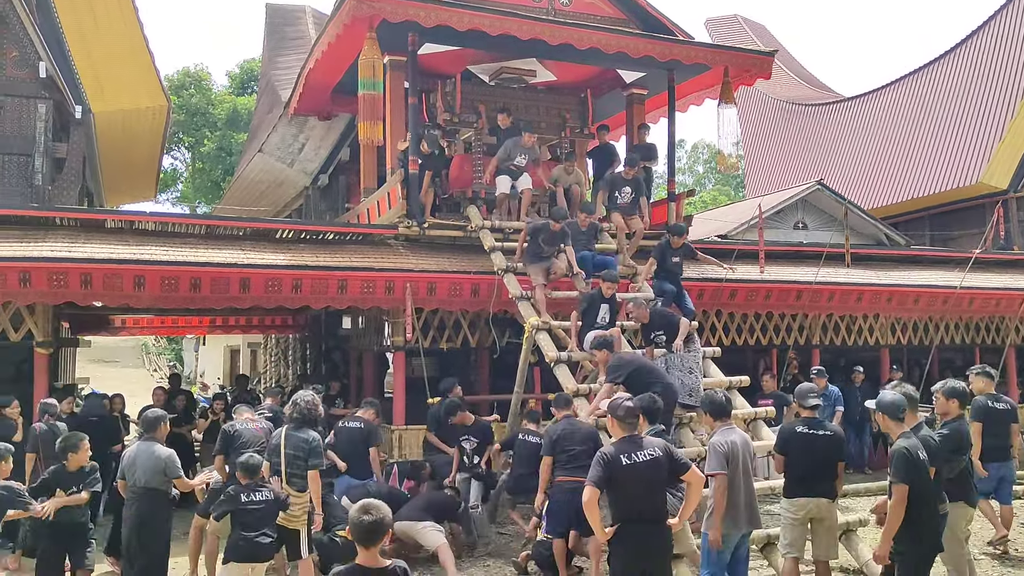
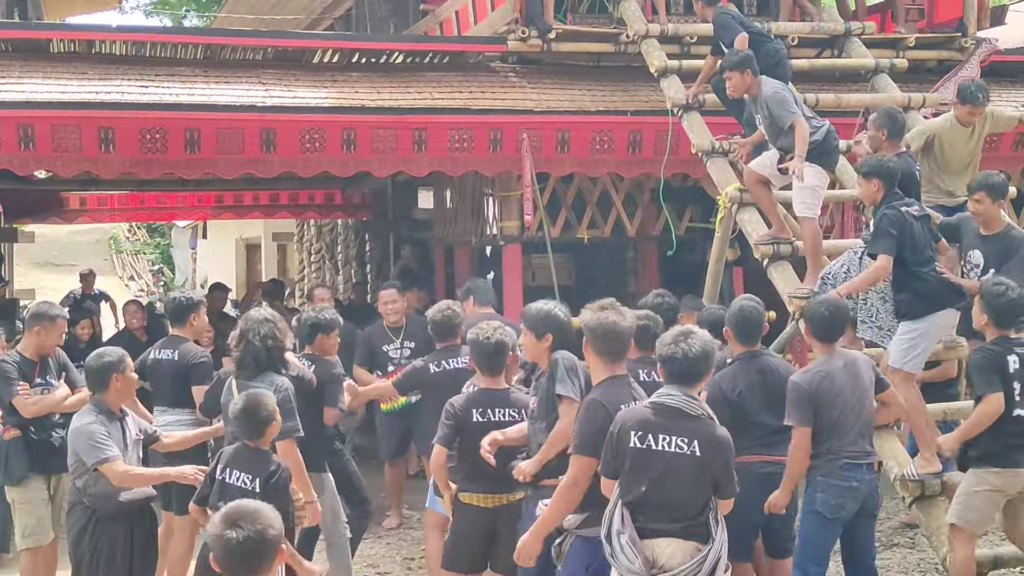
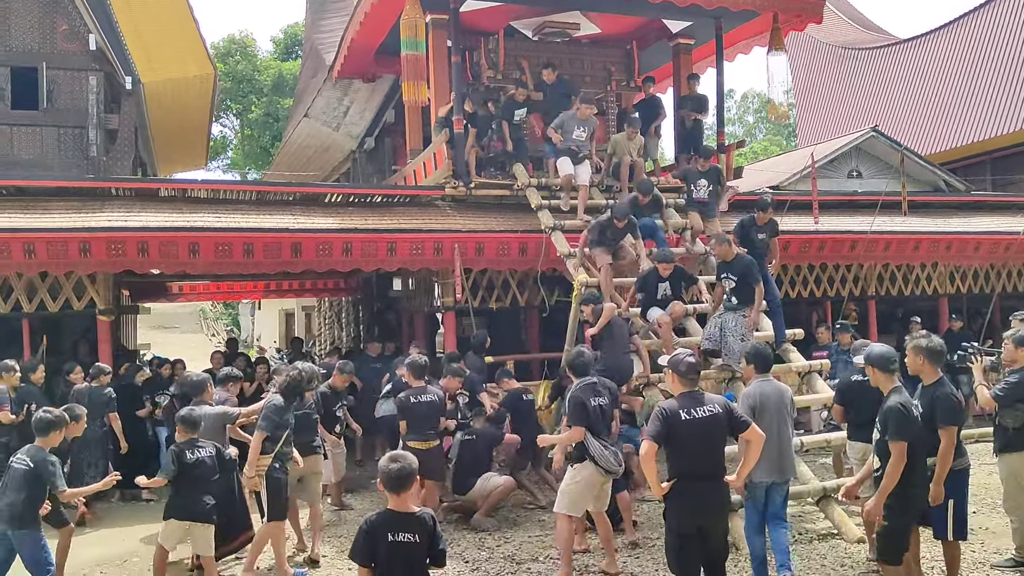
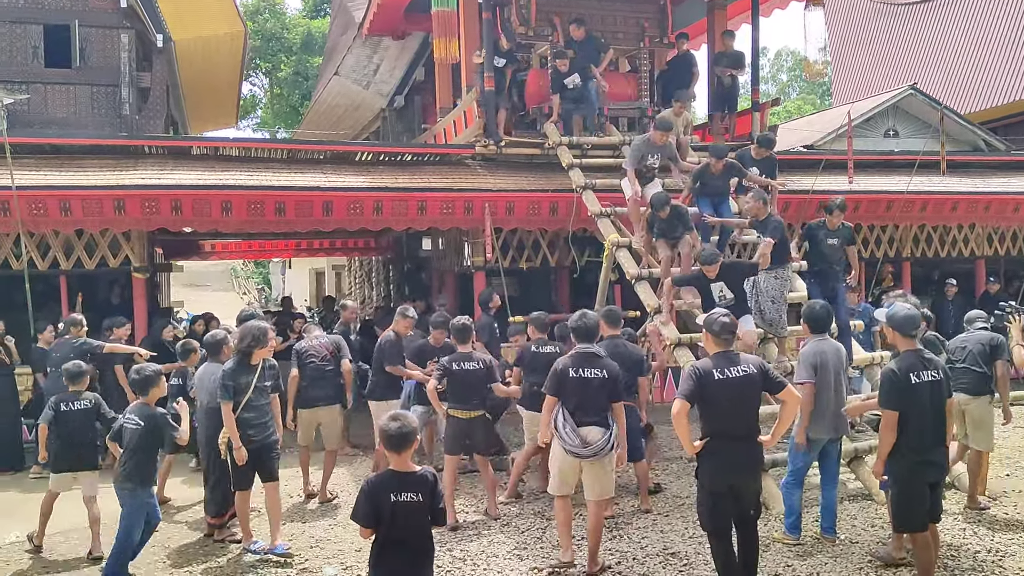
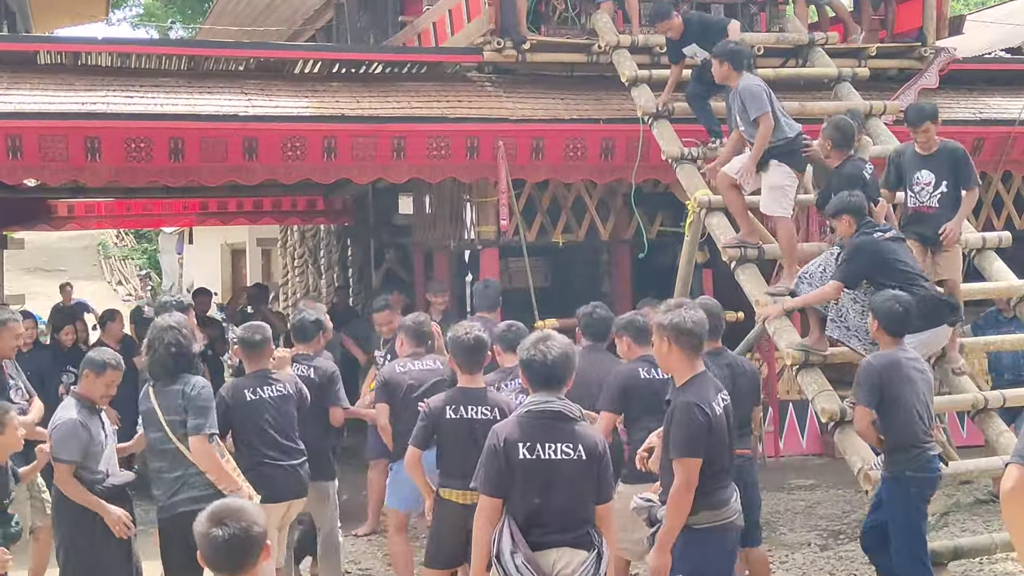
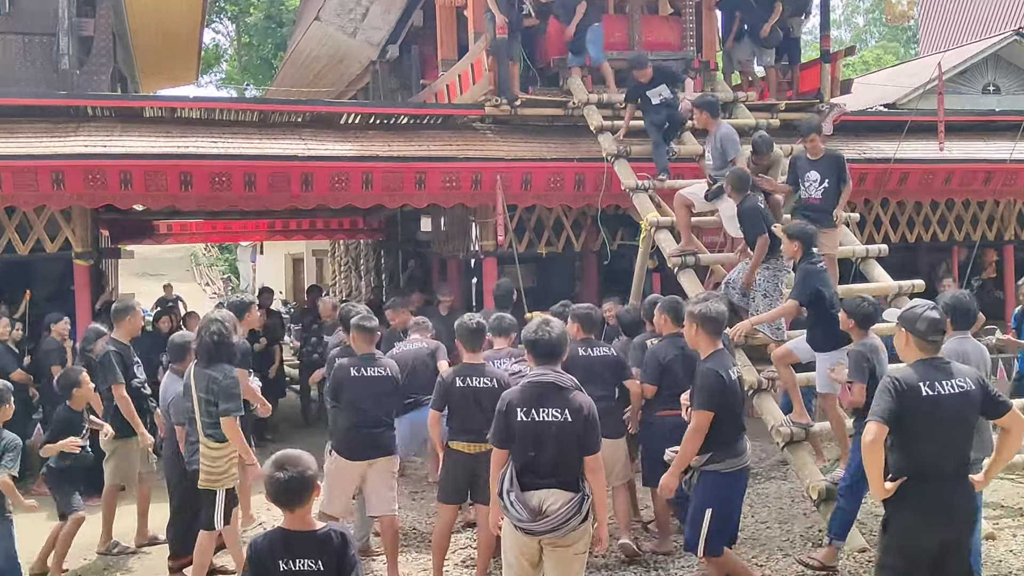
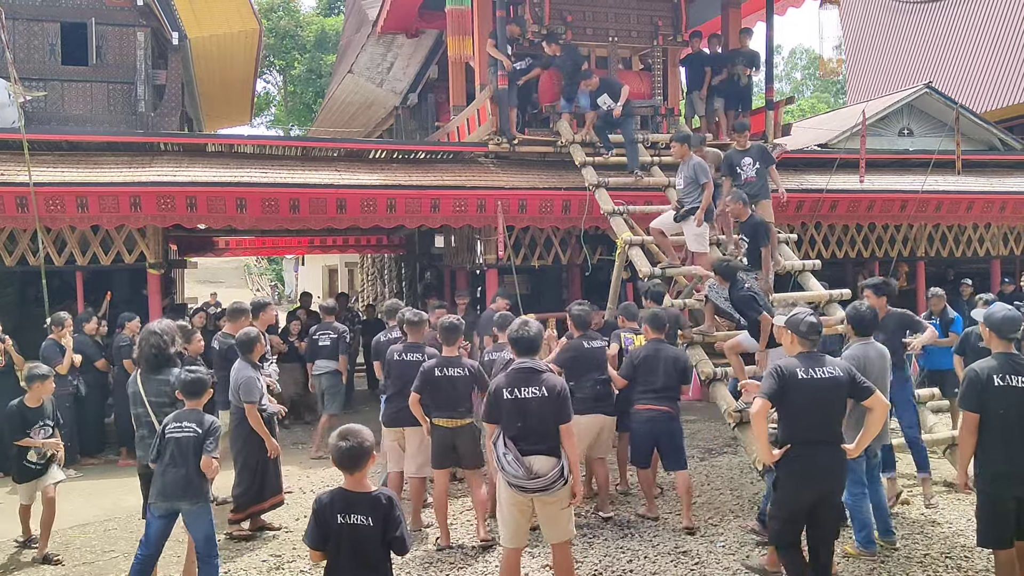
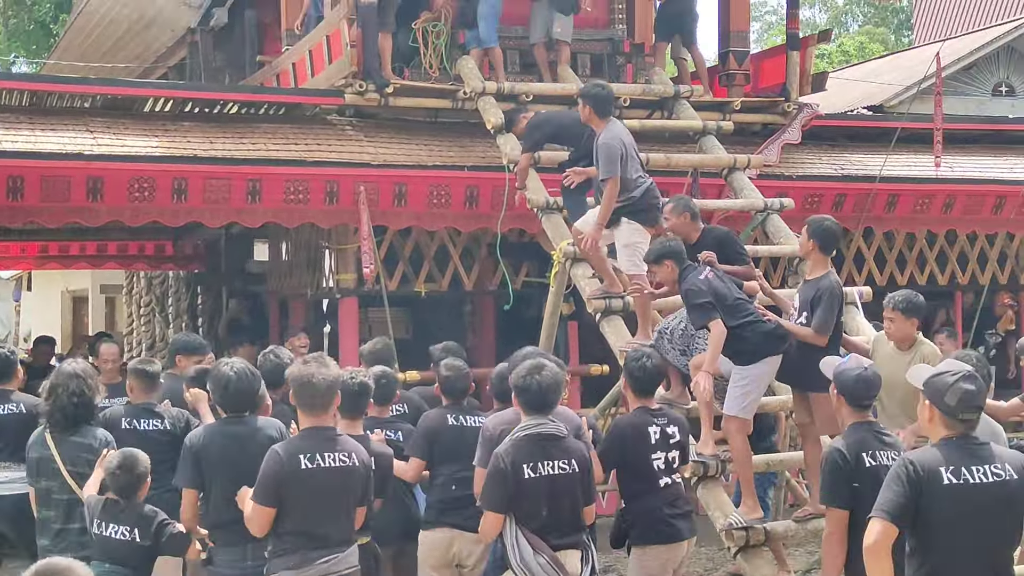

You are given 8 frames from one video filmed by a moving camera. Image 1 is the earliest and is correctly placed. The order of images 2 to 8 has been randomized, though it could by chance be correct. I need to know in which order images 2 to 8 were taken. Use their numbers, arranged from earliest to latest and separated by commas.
3, 4, 7, 6, 5, 2, 8
